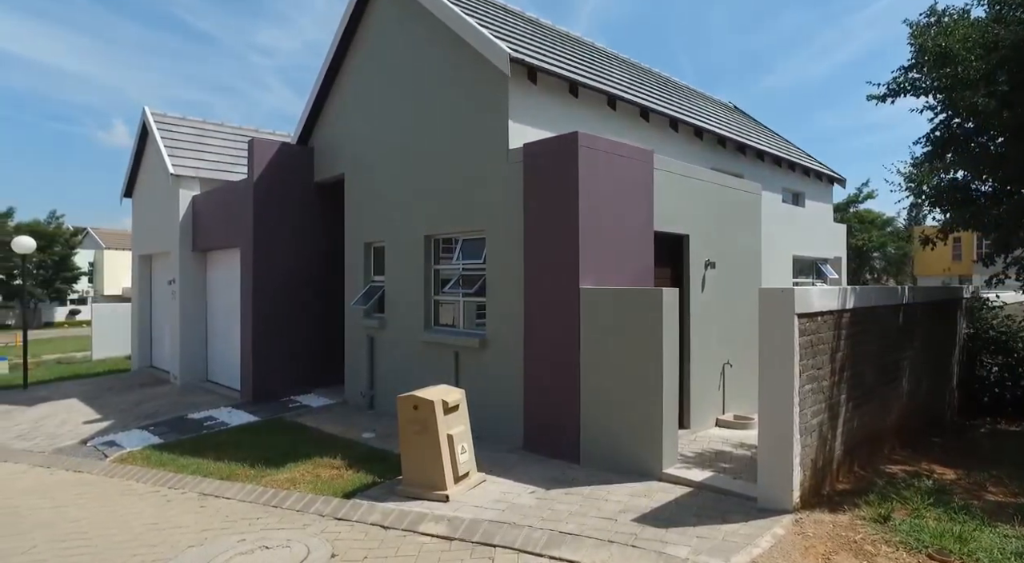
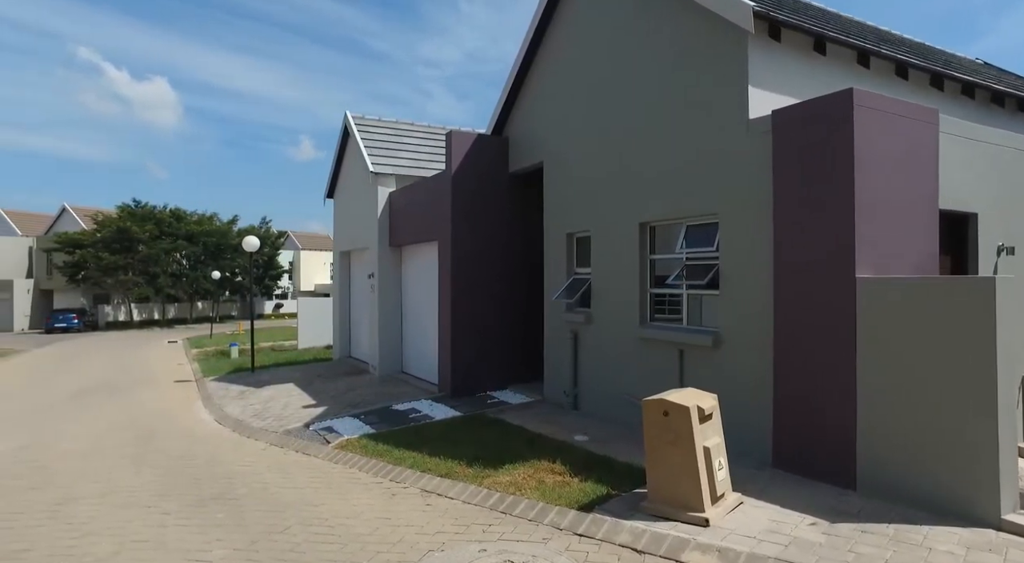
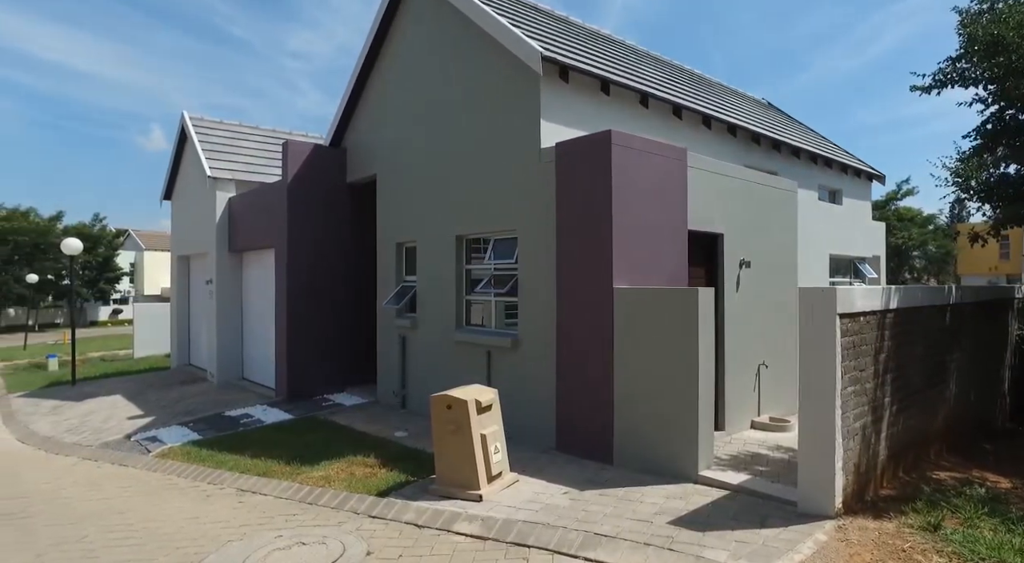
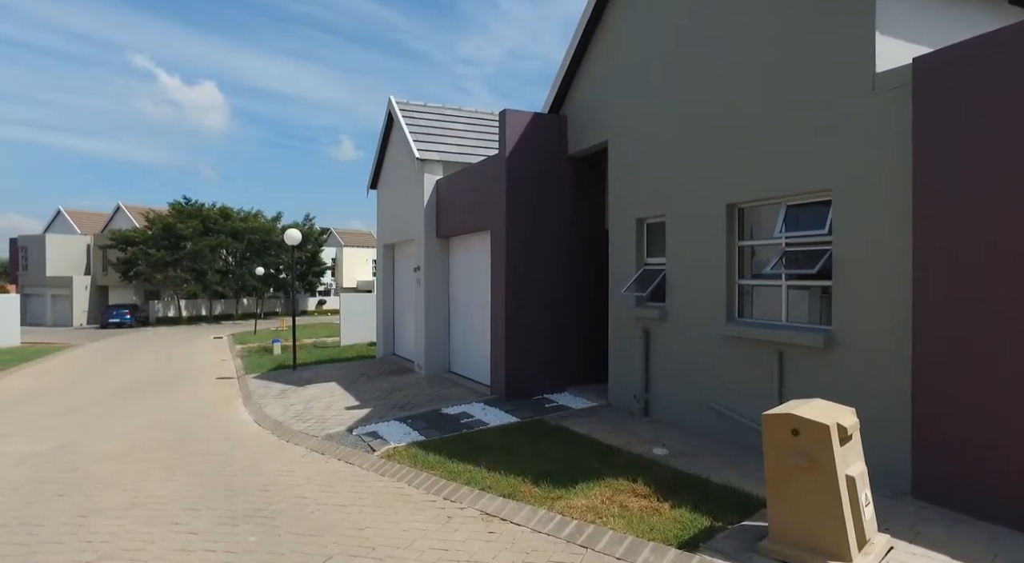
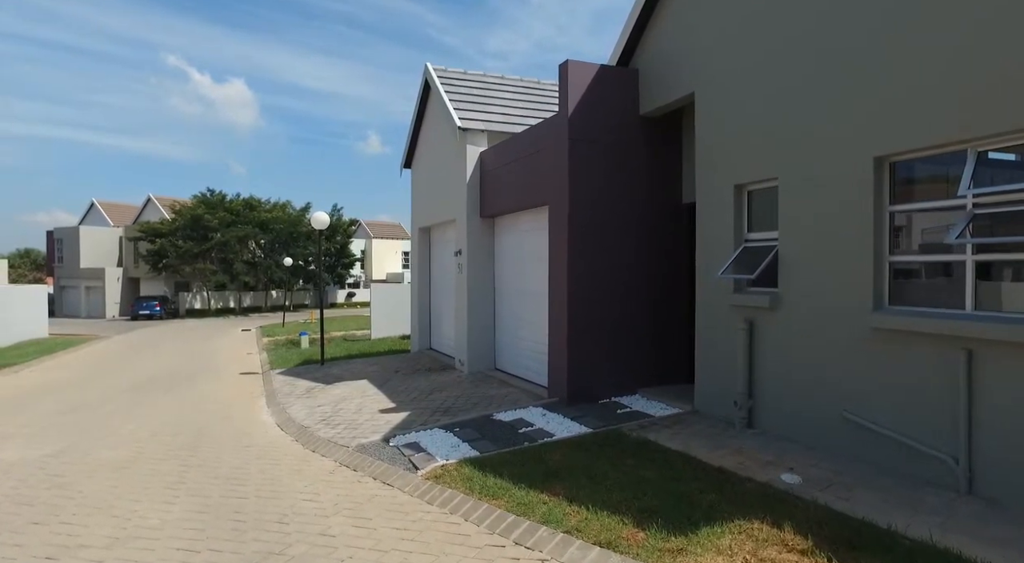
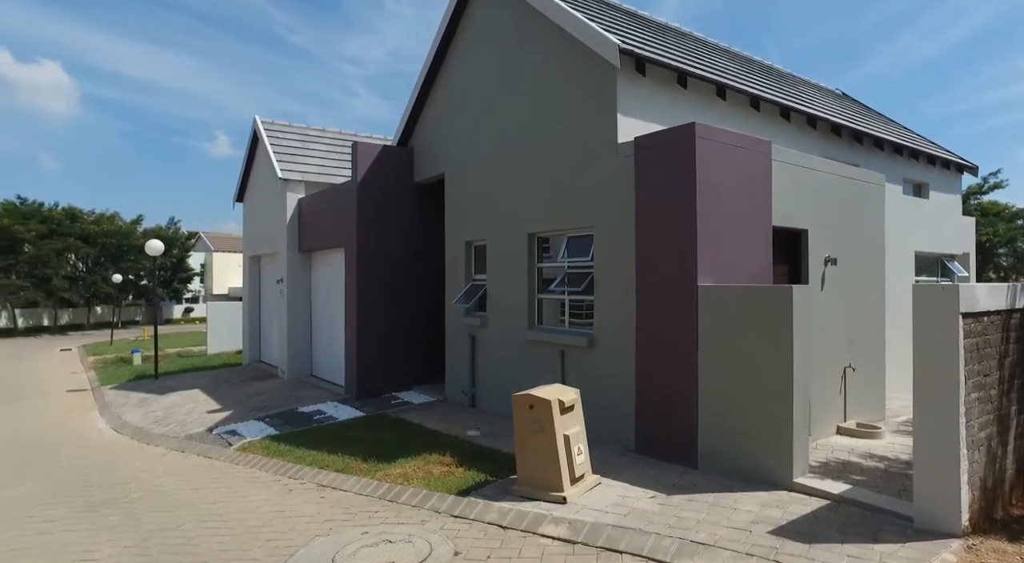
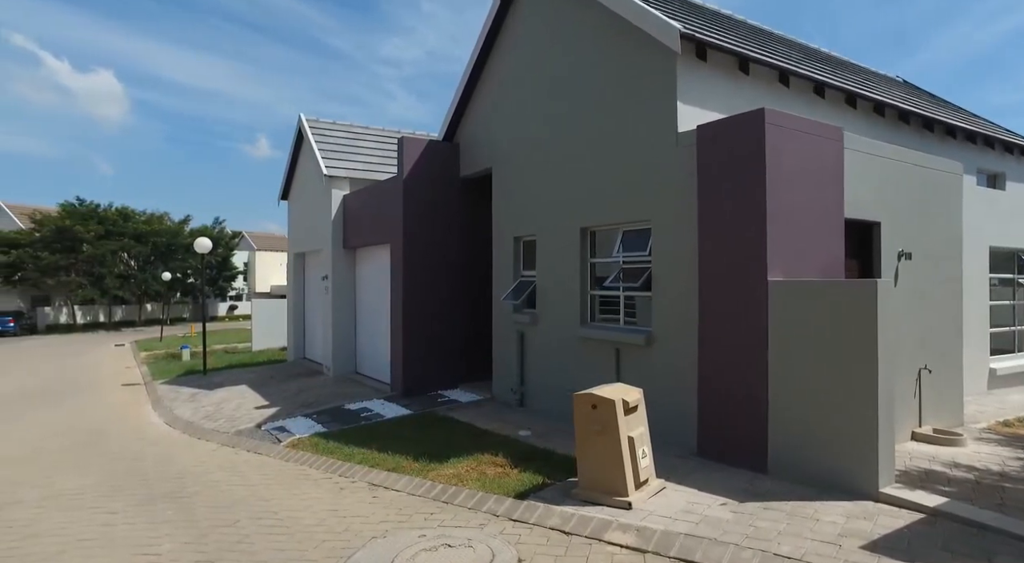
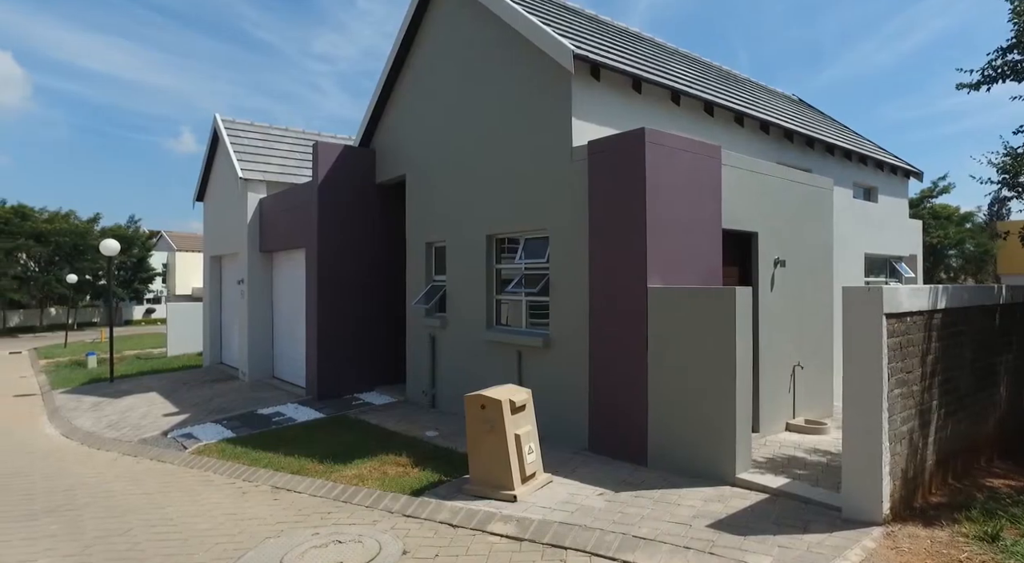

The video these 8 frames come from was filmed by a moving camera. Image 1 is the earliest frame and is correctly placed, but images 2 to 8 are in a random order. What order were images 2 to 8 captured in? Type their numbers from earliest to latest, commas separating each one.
3, 8, 6, 7, 2, 4, 5
